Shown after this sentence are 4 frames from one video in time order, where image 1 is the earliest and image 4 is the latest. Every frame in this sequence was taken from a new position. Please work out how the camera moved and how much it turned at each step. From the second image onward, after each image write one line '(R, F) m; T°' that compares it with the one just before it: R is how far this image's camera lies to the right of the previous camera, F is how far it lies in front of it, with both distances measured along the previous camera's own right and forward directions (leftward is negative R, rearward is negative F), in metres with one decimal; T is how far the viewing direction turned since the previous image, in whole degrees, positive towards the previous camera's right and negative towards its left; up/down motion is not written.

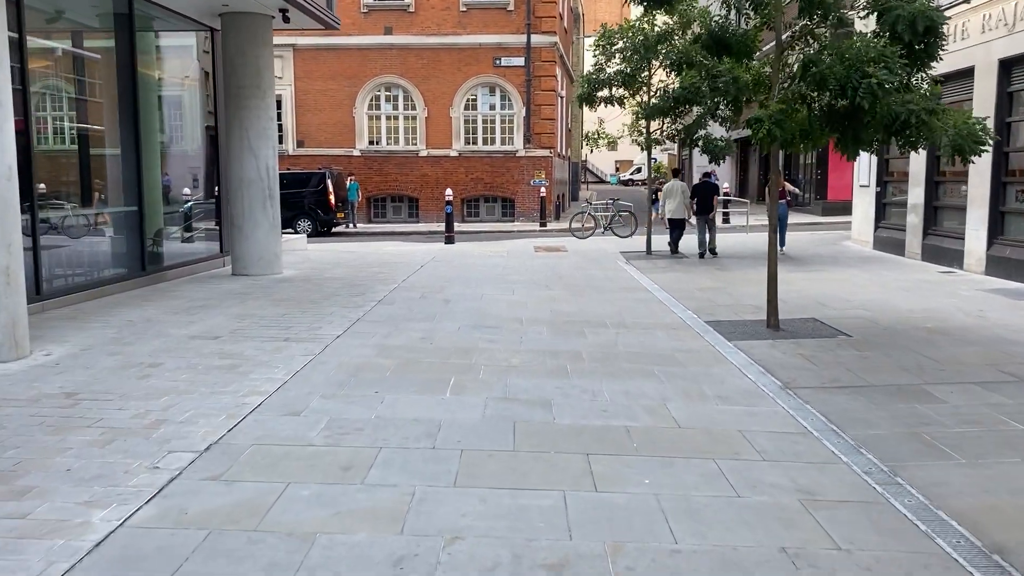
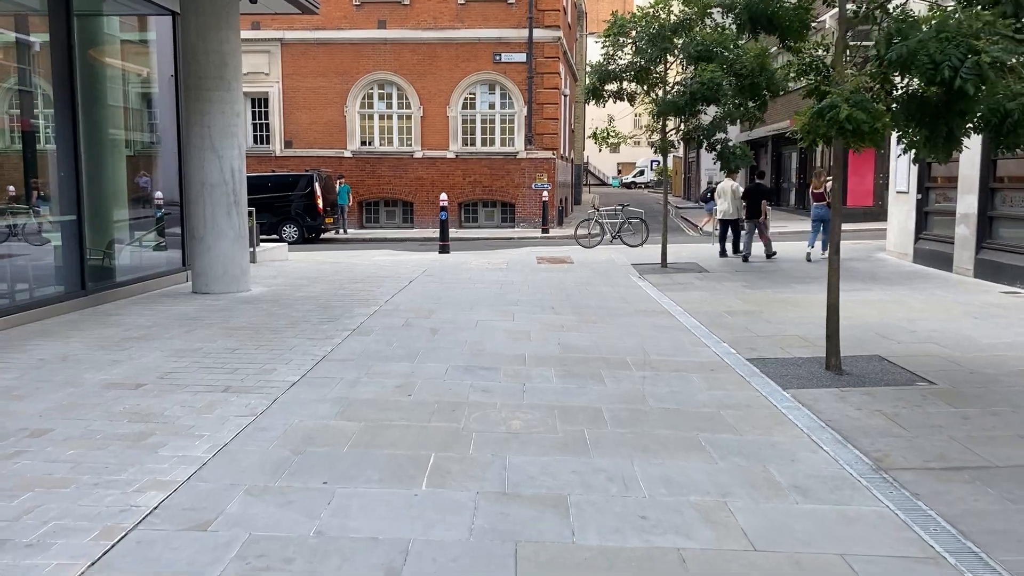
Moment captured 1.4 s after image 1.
(0.0, +1.6) m; 0°
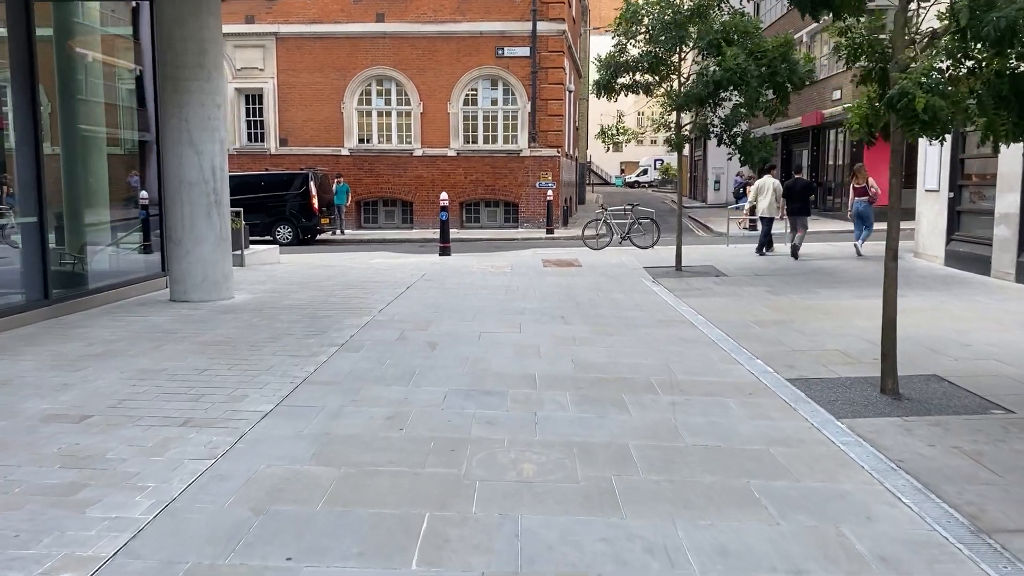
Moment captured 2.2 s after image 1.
(0.0, +0.9) m; 0°
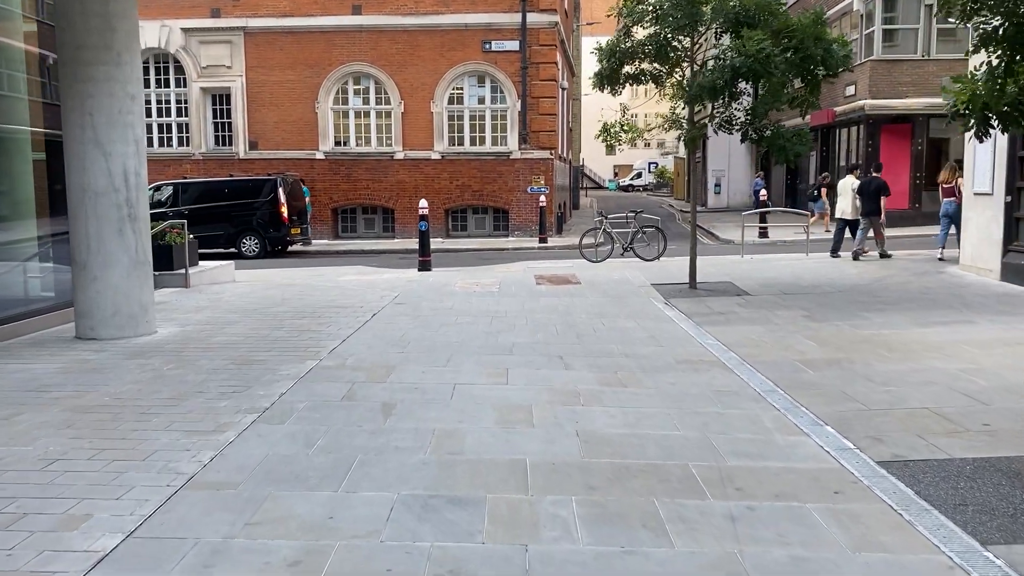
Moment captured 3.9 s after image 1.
(+0.1, +1.9) m; 0°
